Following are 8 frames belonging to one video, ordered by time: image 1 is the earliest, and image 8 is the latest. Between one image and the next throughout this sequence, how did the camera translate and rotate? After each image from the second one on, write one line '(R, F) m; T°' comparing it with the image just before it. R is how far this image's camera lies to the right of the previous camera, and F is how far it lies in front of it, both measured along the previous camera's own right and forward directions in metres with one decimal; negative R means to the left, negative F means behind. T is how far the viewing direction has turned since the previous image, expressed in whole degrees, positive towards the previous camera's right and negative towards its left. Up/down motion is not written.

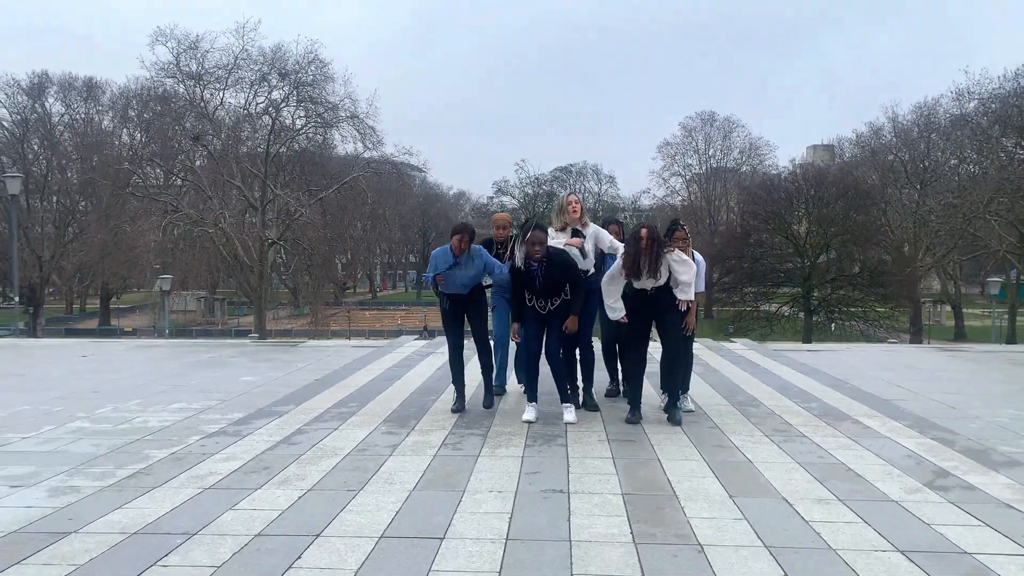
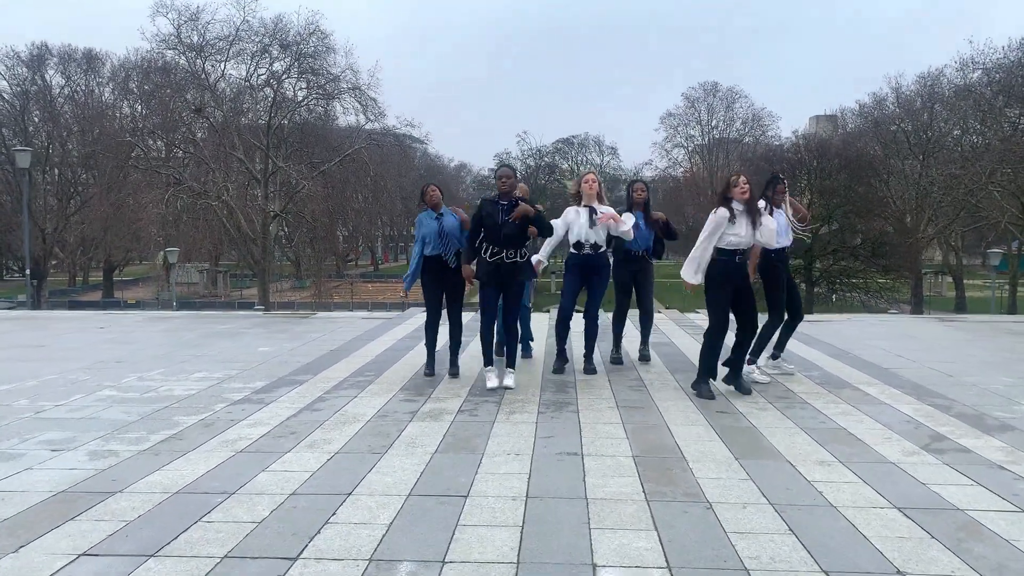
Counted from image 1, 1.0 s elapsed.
(-0.1, -0.2) m; 0°
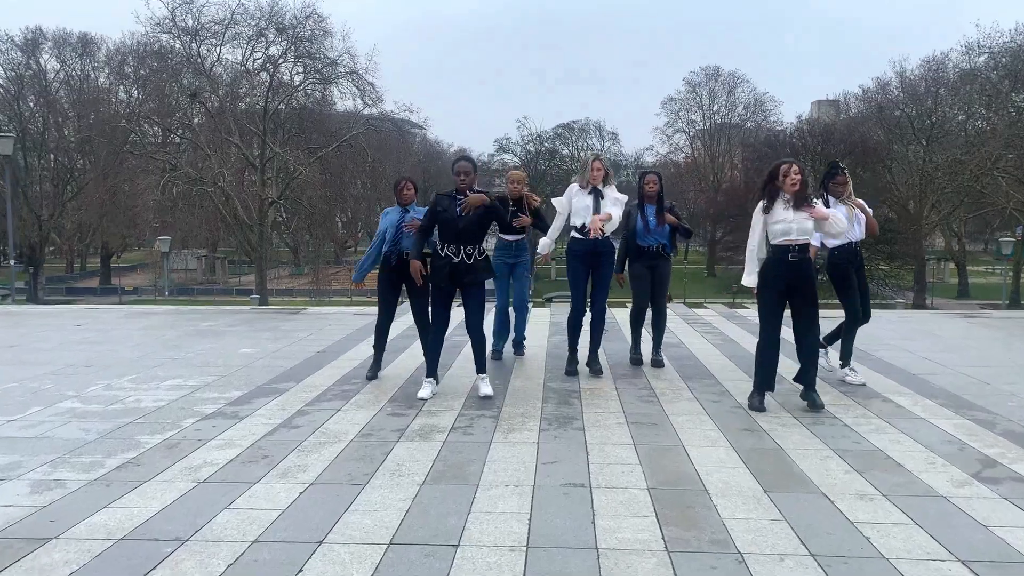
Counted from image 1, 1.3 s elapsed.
(0.0, +0.5) m; 0°
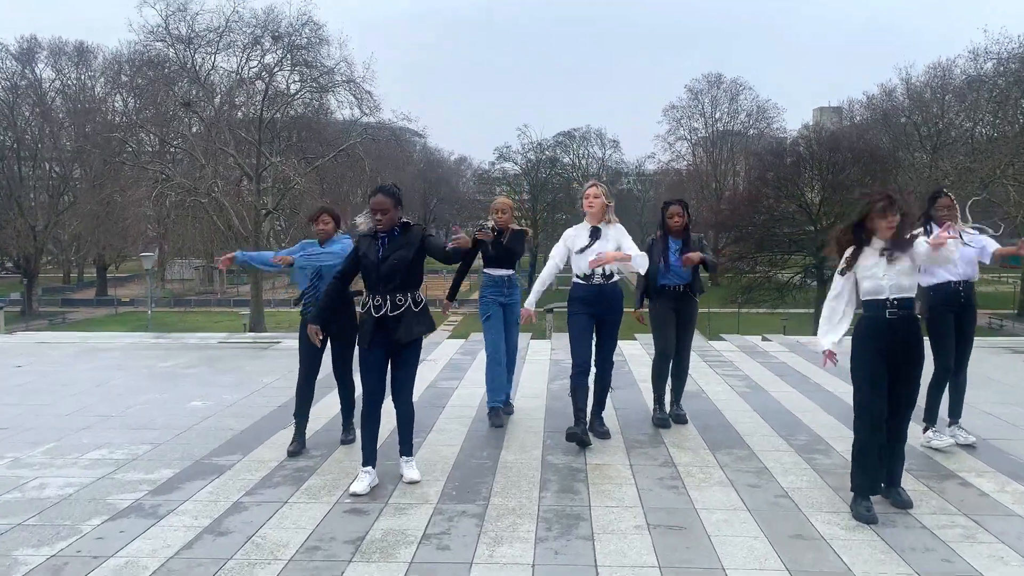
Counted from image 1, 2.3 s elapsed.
(+0.1, +1.1) m; 0°
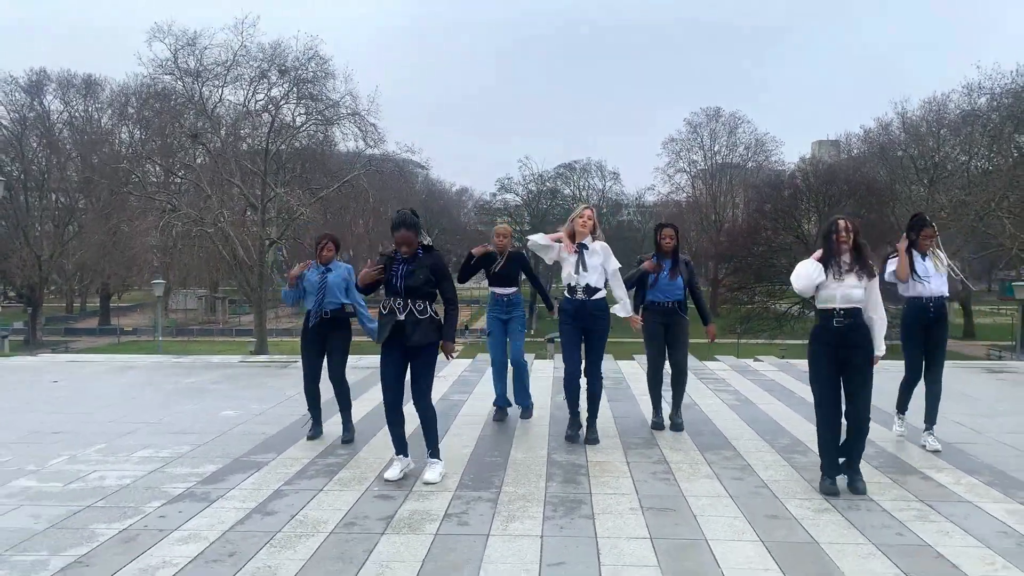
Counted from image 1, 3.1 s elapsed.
(-0.1, -0.6) m; 0°
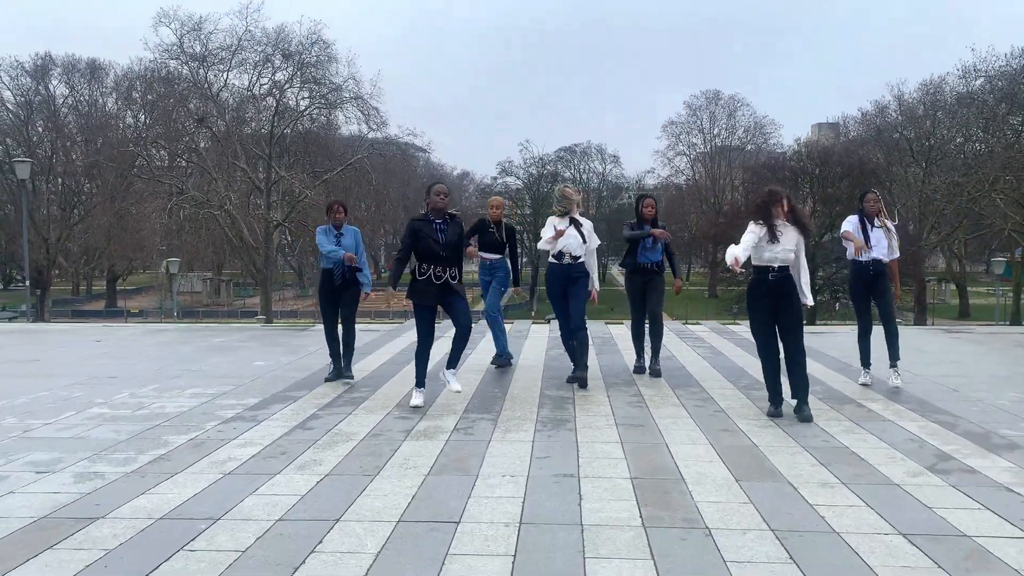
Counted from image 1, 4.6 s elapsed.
(0.0, -0.9) m; 0°
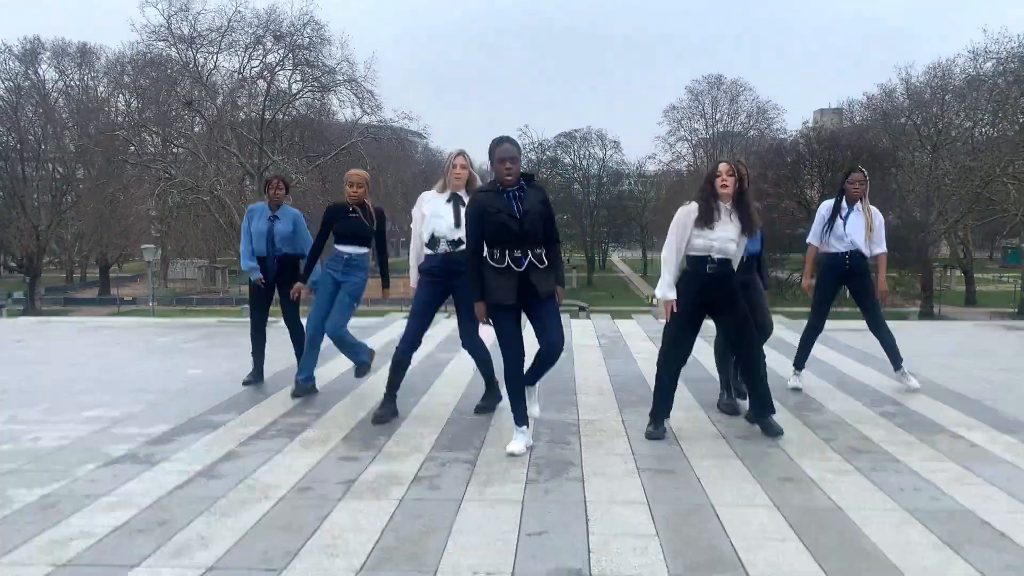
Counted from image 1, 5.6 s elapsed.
(+0.1, +1.5) m; 0°
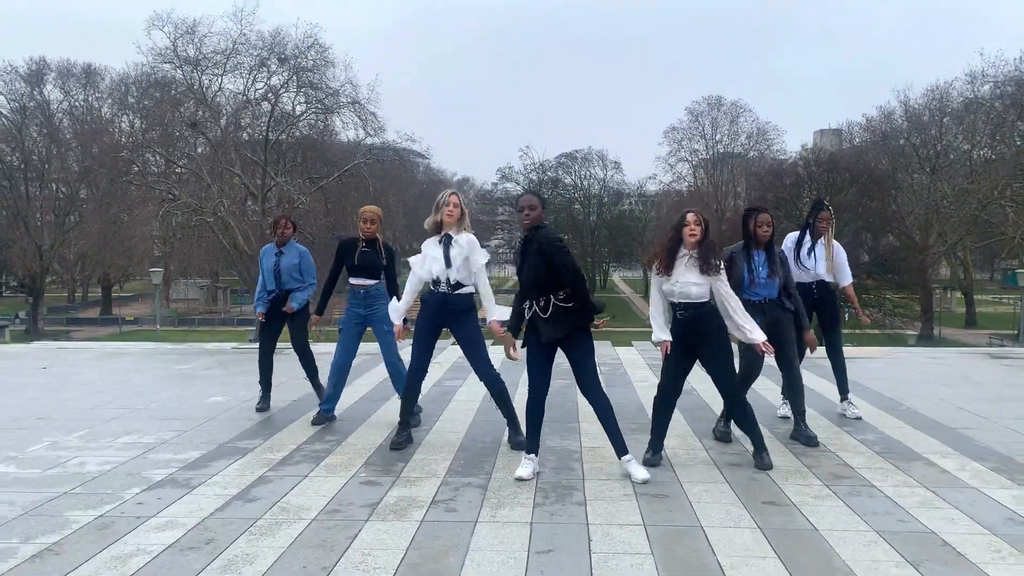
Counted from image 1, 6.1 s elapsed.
(0.0, -0.4) m; 0°
